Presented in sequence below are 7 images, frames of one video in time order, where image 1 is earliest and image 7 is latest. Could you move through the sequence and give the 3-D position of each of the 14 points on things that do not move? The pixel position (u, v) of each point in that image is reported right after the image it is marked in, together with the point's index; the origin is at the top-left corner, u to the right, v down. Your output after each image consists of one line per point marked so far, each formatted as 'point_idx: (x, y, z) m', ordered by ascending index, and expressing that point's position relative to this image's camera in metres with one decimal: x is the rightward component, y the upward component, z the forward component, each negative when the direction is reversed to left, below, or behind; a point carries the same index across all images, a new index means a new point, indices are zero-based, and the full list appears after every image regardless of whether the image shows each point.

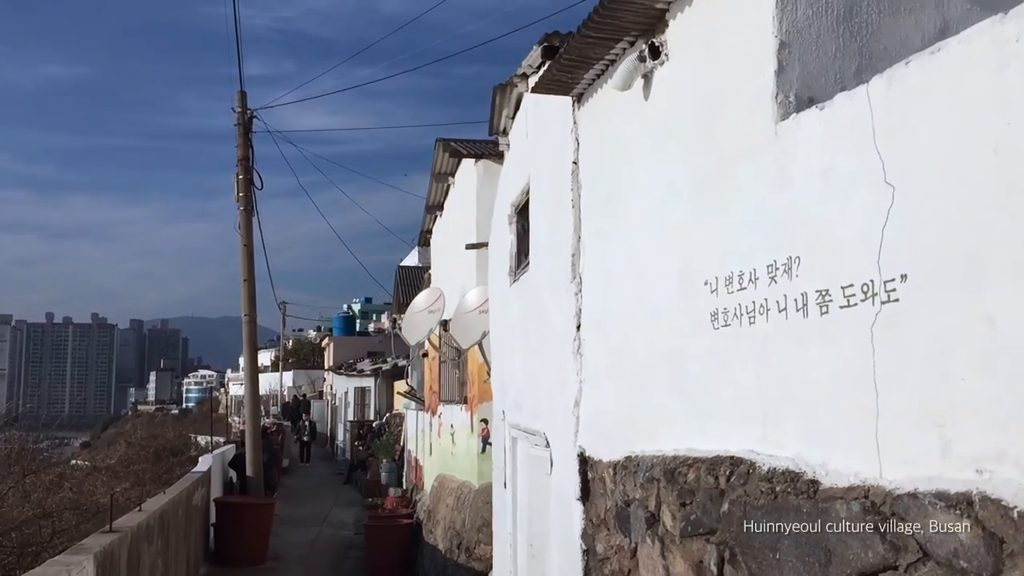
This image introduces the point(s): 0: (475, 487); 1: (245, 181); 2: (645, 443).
0: (-0.4, -2.2, +10.9) m
1: (-4.2, +1.7, +15.4) m
2: (+0.6, -0.7, +4.5) m
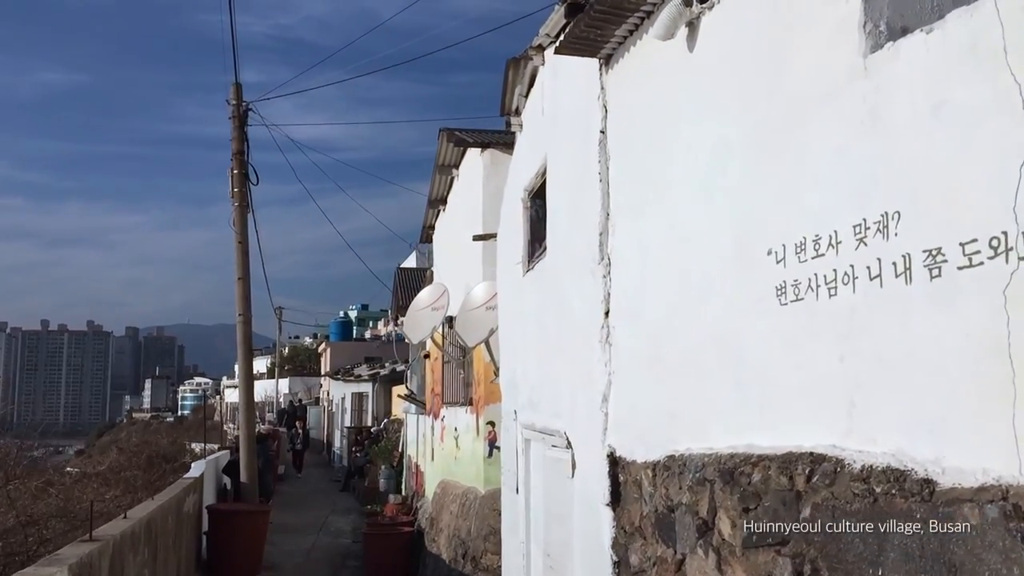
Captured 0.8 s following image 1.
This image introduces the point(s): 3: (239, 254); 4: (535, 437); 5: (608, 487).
0: (-0.3, -2.2, +10.3) m
1: (-4.2, +1.7, +14.8) m
2: (+0.7, -0.6, +3.9) m
3: (-4.1, +0.5, +14.6) m
4: (+0.2, -1.1, +6.9) m
5: (+0.5, -1.0, +4.8) m
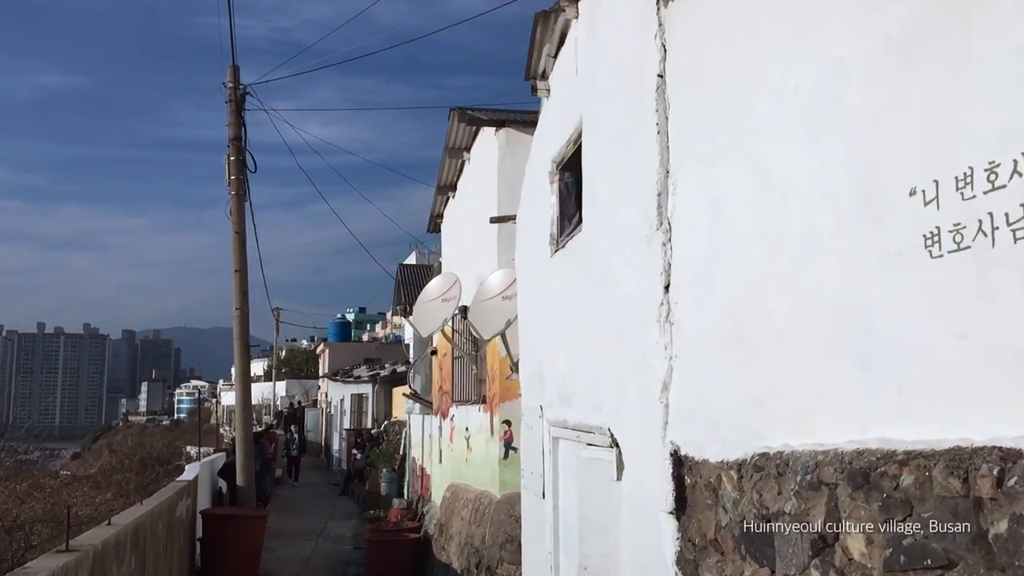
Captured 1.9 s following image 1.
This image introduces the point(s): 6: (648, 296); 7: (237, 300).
0: (-0.2, -2.1, +9.6) m
1: (-4.0, +1.8, +14.1) m
2: (+0.9, -0.5, +3.2) m
3: (-3.9, +0.6, +13.8) m
4: (+0.3, -0.9, +6.2) m
5: (+0.7, -0.9, +4.0) m
6: (+0.6, 0.0, +4.4) m
7: (-3.9, -0.2, +13.6) m
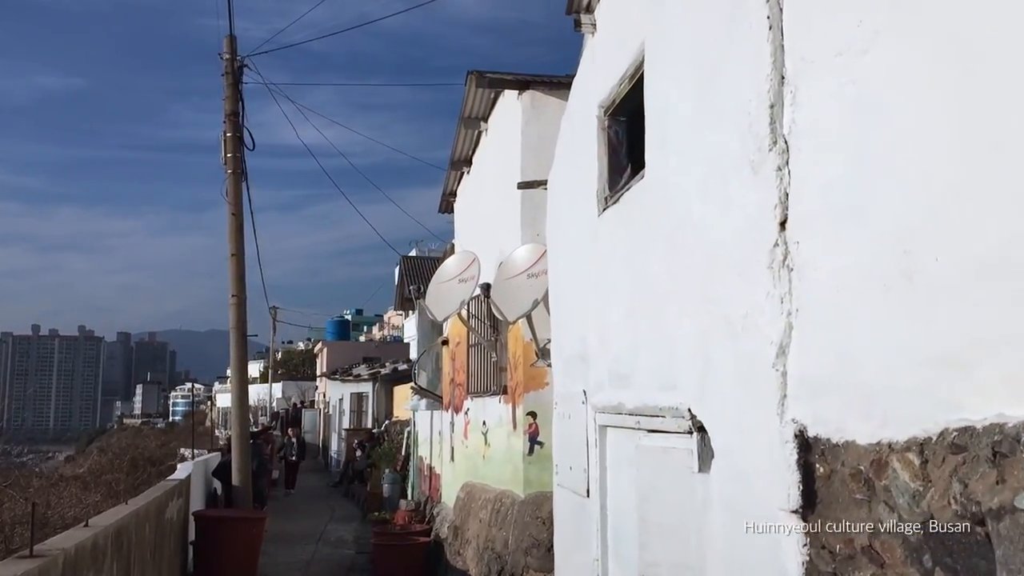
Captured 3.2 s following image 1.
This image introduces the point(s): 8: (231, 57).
0: (+0.1, -1.9, +8.7) m
1: (-3.8, +2.0, +13.2) m
2: (+1.2, -0.3, +2.3) m
3: (-3.7, +0.8, +12.9) m
4: (+0.6, -0.7, +5.3) m
5: (+0.9, -0.6, +3.1) m
6: (+0.9, +0.2, +3.5) m
7: (-3.7, 0.0, +12.7) m
8: (-3.8, +3.2, +13.2) m
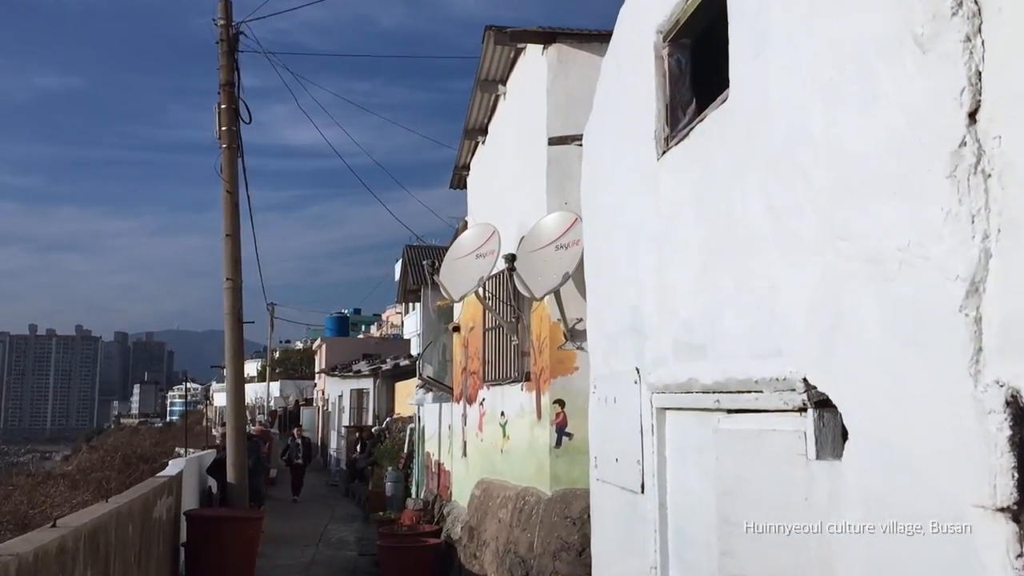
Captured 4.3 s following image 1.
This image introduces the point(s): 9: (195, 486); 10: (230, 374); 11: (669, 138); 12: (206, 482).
0: (+0.3, -1.7, +7.8) m
1: (-3.6, +2.2, +12.3) m
2: (+1.4, -0.1, +1.4) m
3: (-3.5, +1.0, +12.0) m
4: (+0.8, -0.5, +4.4) m
5: (+1.1, -0.4, +2.2) m
6: (+1.1, +0.4, +2.6) m
7: (-3.5, +0.2, +11.8) m
8: (-3.6, +3.4, +12.3) m
9: (-4.5, -2.8, +13.8) m
10: (-3.4, -1.0, +11.7) m
11: (+0.8, +0.7, +4.7) m
12: (-4.9, -3.1, +15.5) m
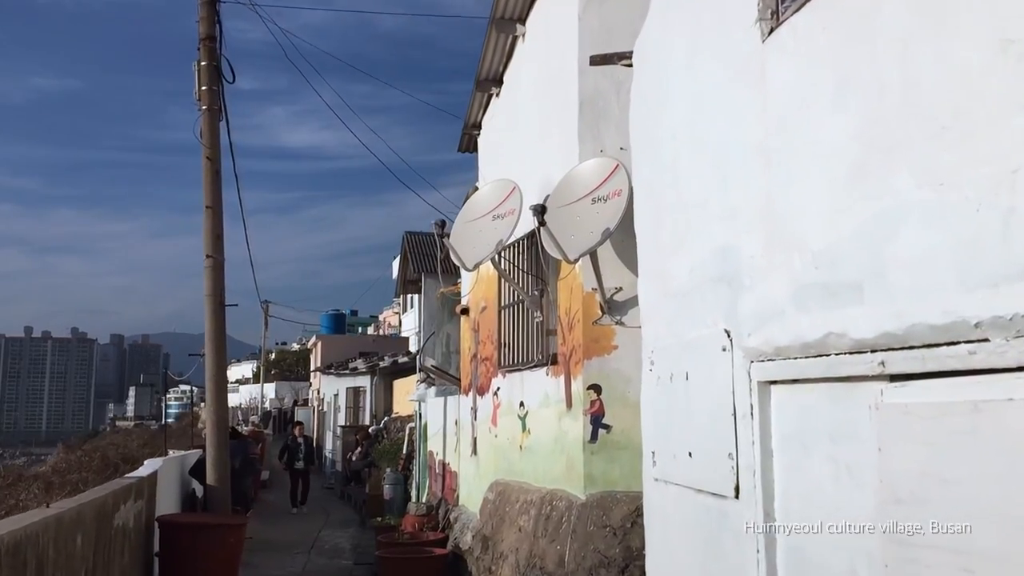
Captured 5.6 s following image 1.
0: (+0.4, -1.4, +6.5) m
1: (-3.4, +2.5, +11.0) m
2: (+1.6, +0.2, +0.1) m
3: (-3.4, +1.2, +10.7) m
4: (+1.0, -0.3, +3.1) m
5: (+1.3, -0.2, +0.9) m
6: (+1.3, +0.7, +1.3) m
7: (-3.3, +0.5, +10.5) m
8: (-3.5, +3.6, +11.1) m
9: (-4.4, -2.6, +12.5) m
10: (-3.2, -0.8, +10.4) m
11: (+1.0, +1.0, +3.4) m
12: (-4.7, -2.9, +14.2) m
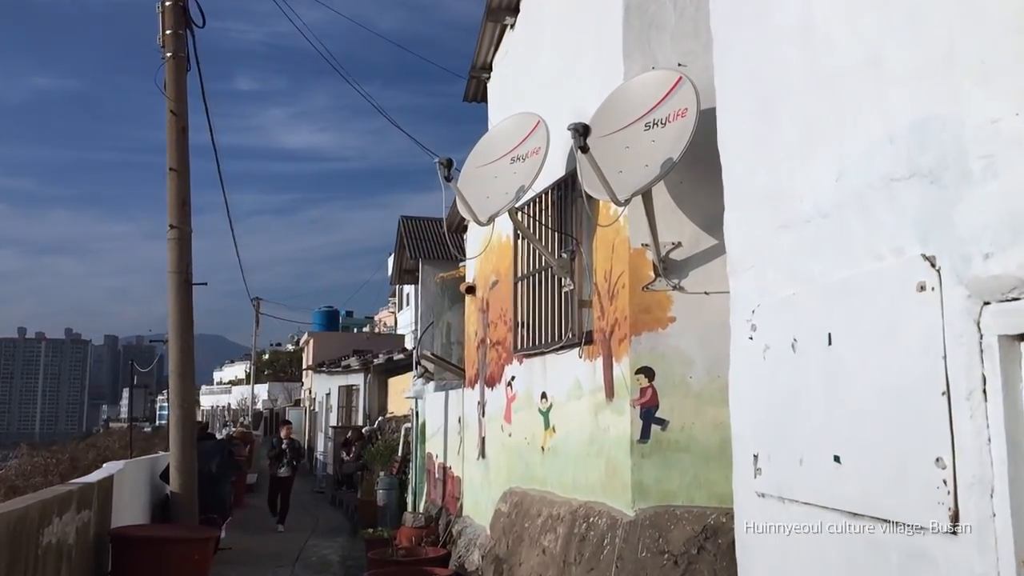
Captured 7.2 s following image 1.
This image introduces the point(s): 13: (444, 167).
0: (+0.6, -1.2, +5.0) m
1: (-3.3, +2.7, +9.5) m
2: (+1.7, +0.5, -1.4) m
3: (-3.2, +1.5, +9.2) m
4: (+1.1, 0.0, +1.6) m
5: (+1.5, +0.1, -0.5) m
6: (+1.4, +0.9, -0.2) m
7: (-3.2, +0.7, +9.0) m
8: (-3.3, +3.8, +9.6) m
9: (-4.3, -2.4, +11.0) m
10: (-3.1, -0.6, +8.9) m
11: (+1.1, +1.2, +1.9) m
12: (-4.6, -2.6, +12.7) m
13: (-0.4, +0.7, +5.8) m
